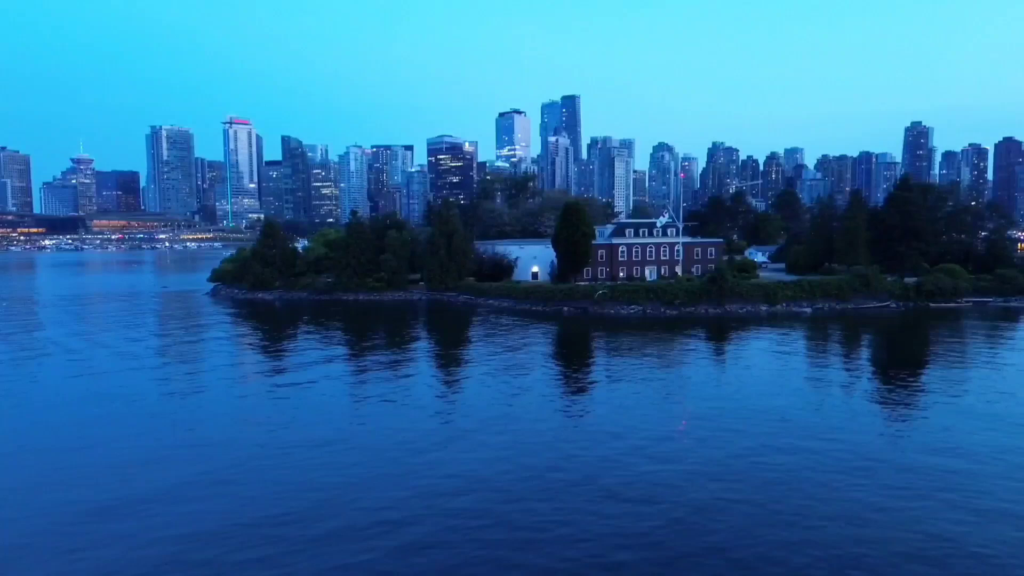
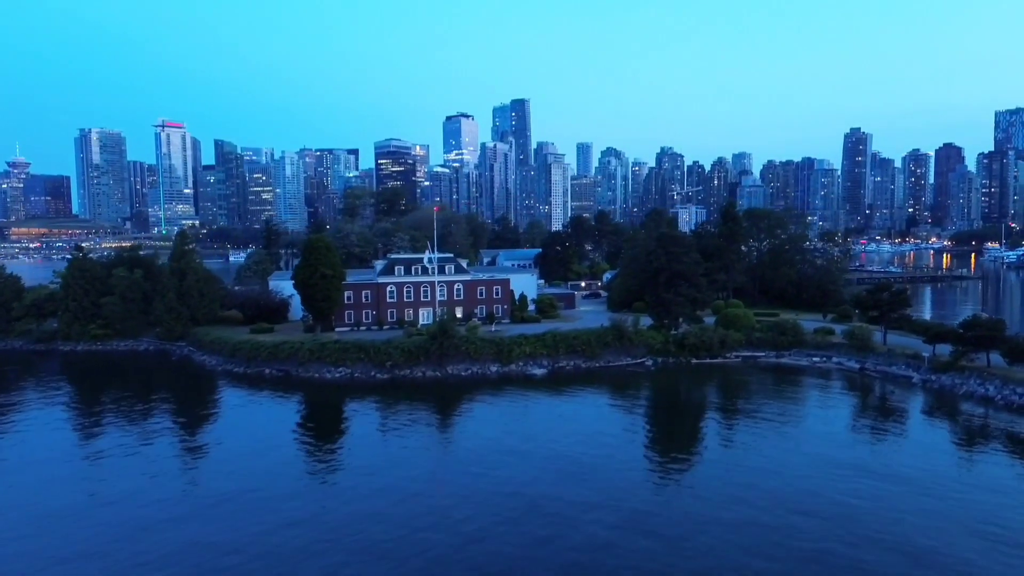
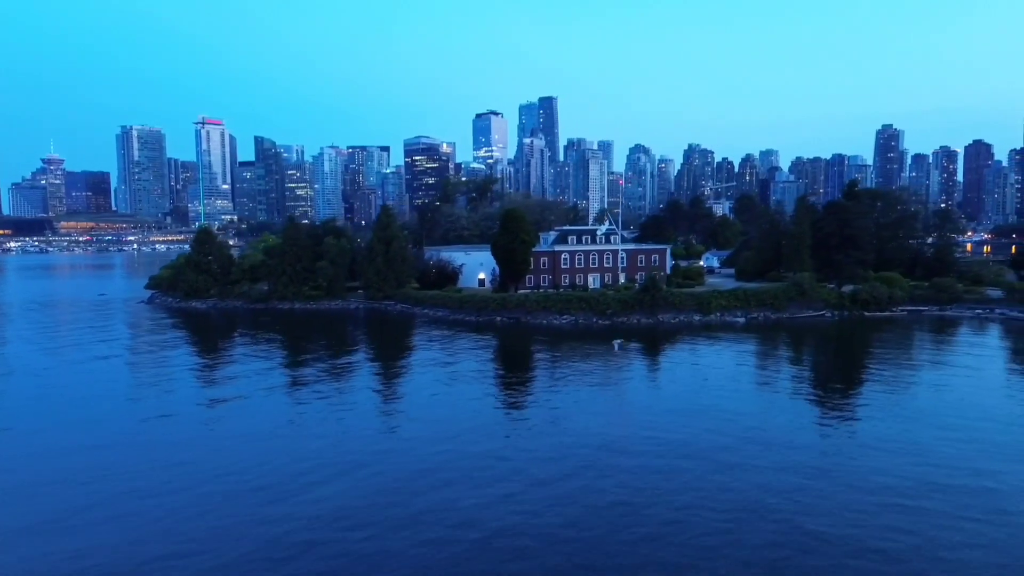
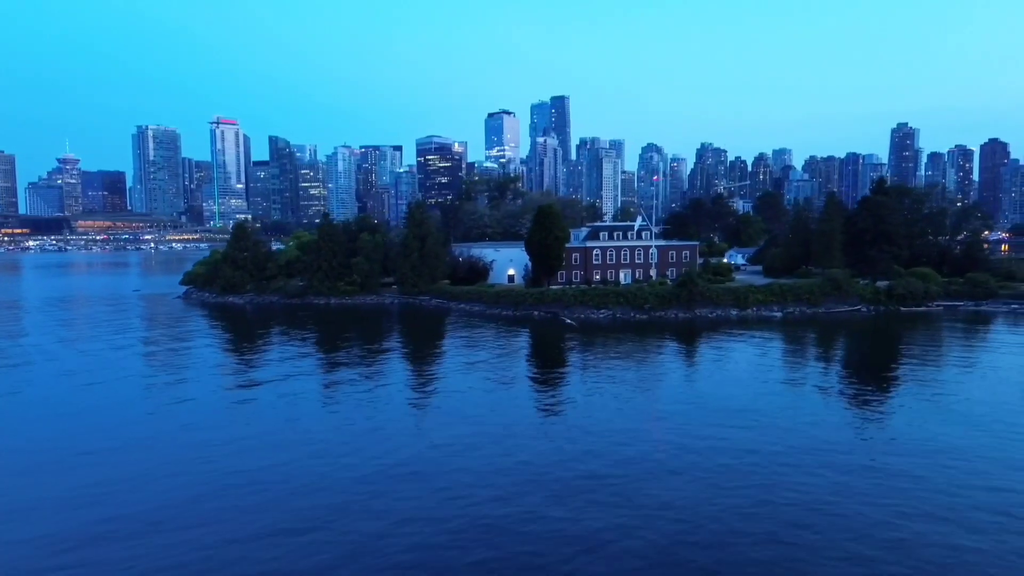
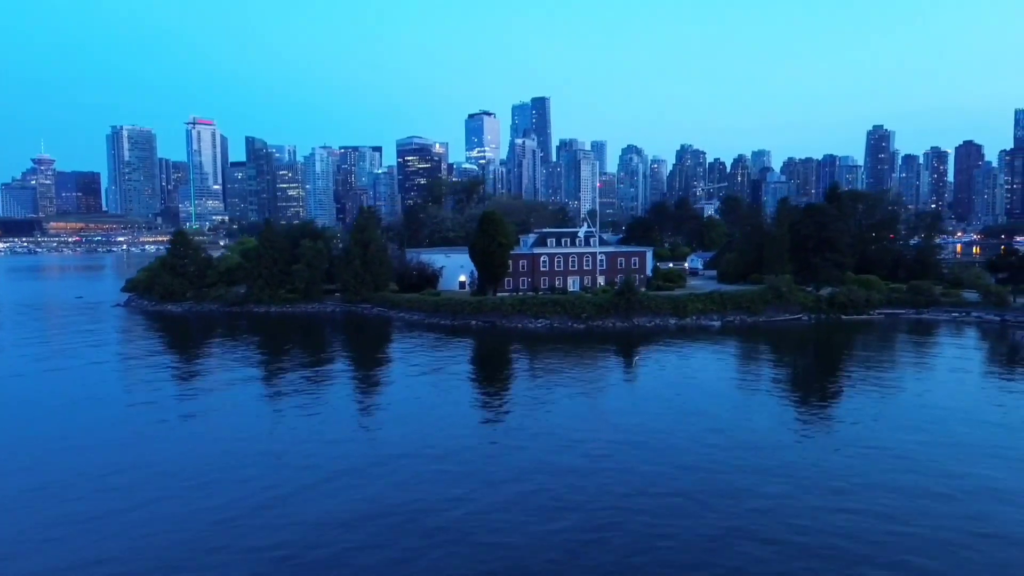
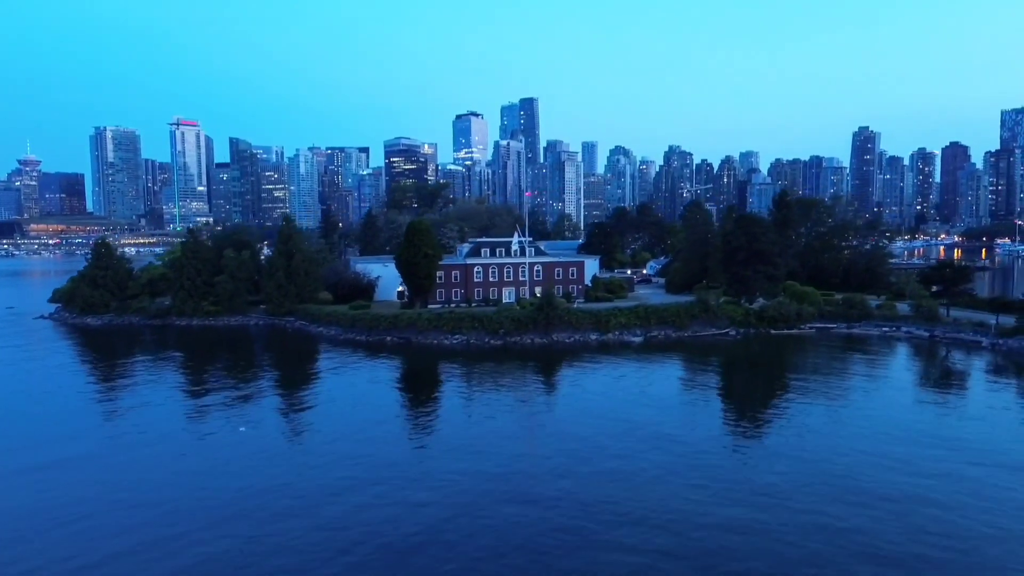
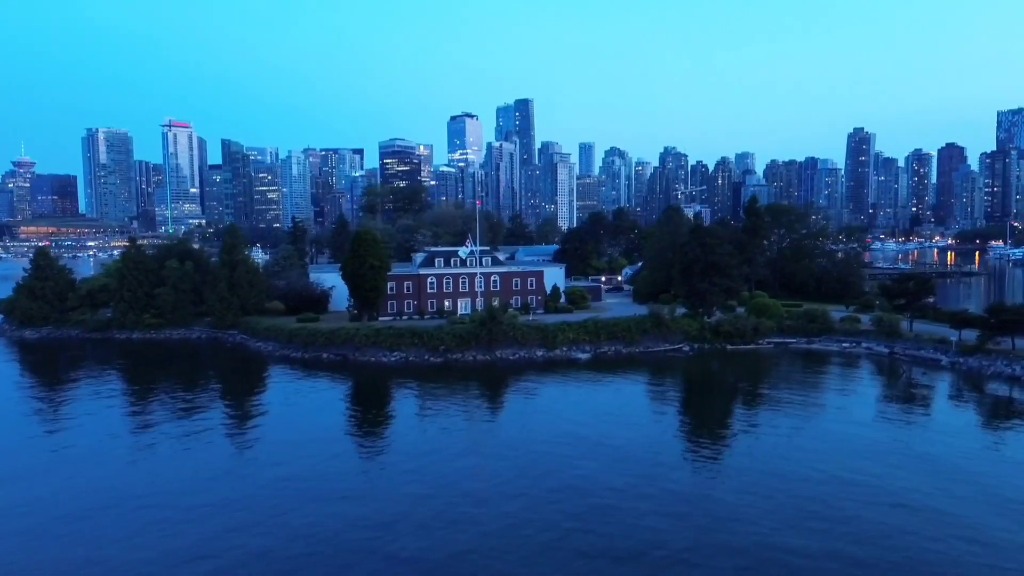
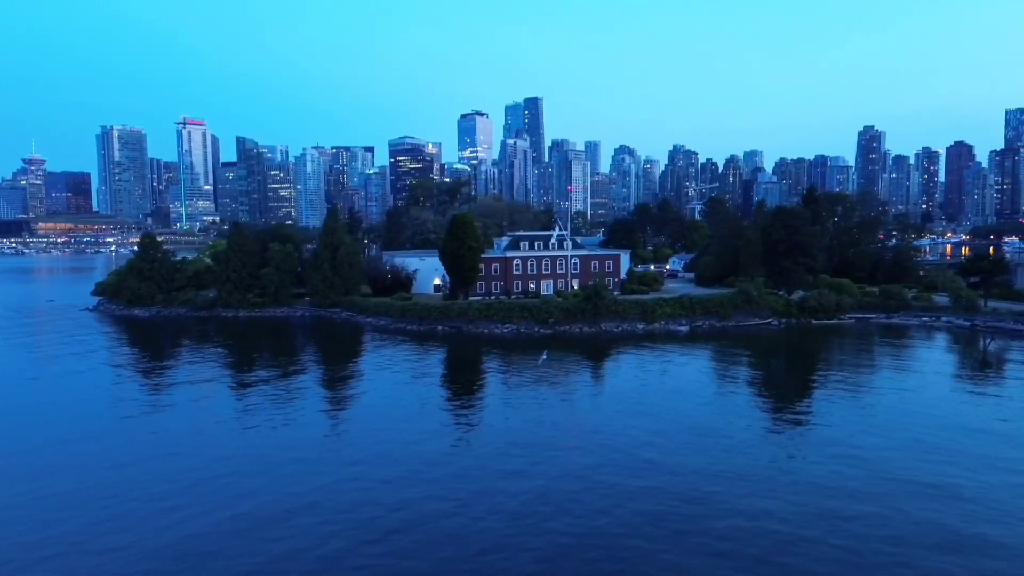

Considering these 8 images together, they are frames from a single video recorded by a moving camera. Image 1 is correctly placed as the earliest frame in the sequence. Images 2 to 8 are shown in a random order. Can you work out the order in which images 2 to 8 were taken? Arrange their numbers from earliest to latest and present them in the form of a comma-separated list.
4, 3, 5, 8, 6, 7, 2
